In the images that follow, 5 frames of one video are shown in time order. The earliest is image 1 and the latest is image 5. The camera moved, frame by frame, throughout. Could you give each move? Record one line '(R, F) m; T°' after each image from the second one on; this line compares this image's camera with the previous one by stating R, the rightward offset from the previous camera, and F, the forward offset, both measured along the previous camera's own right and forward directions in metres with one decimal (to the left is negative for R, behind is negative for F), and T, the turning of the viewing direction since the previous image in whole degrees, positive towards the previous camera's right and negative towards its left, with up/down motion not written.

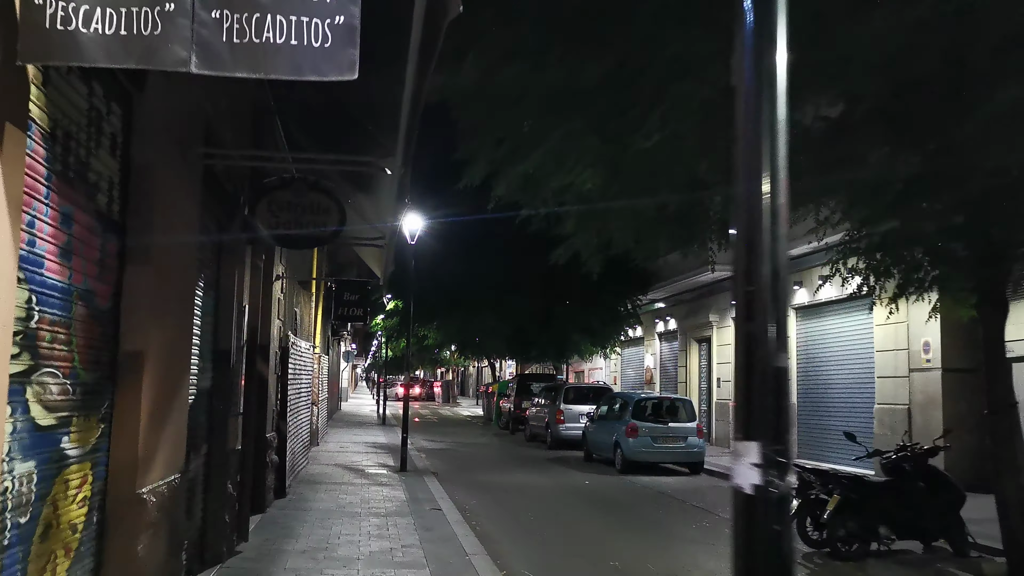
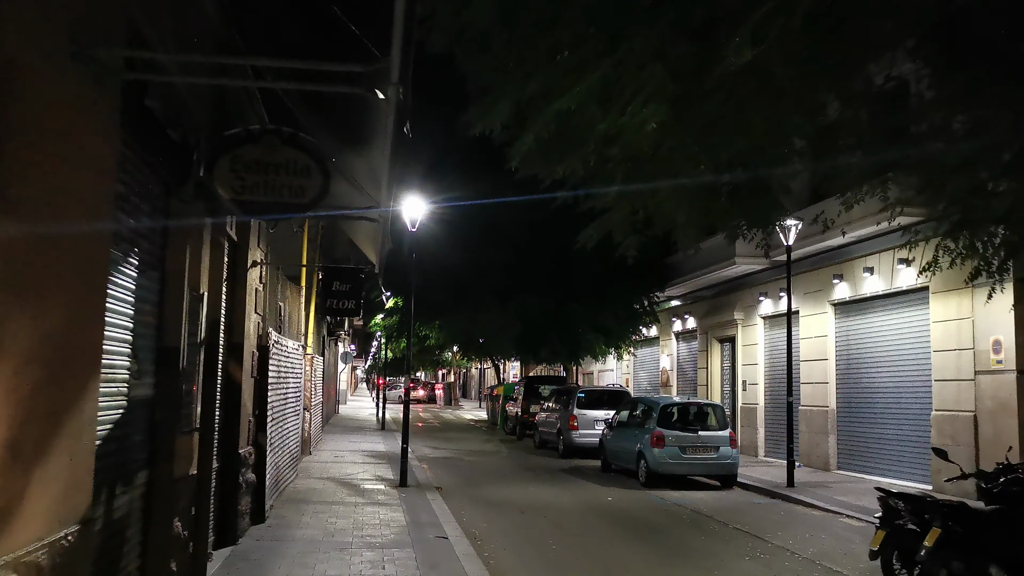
(-0.2, +1.6) m; 0°
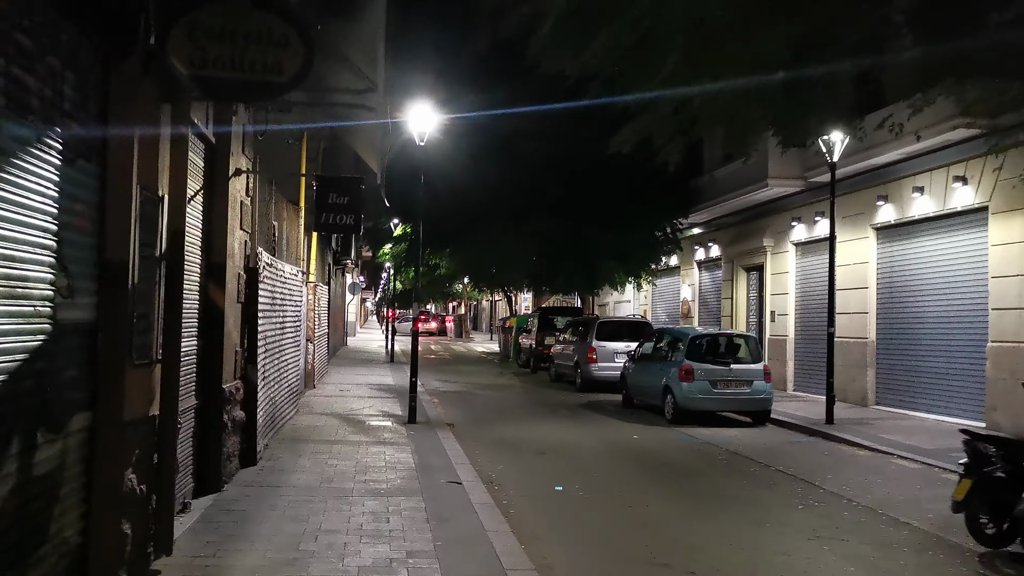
(-0.1, +1.1) m; -1°
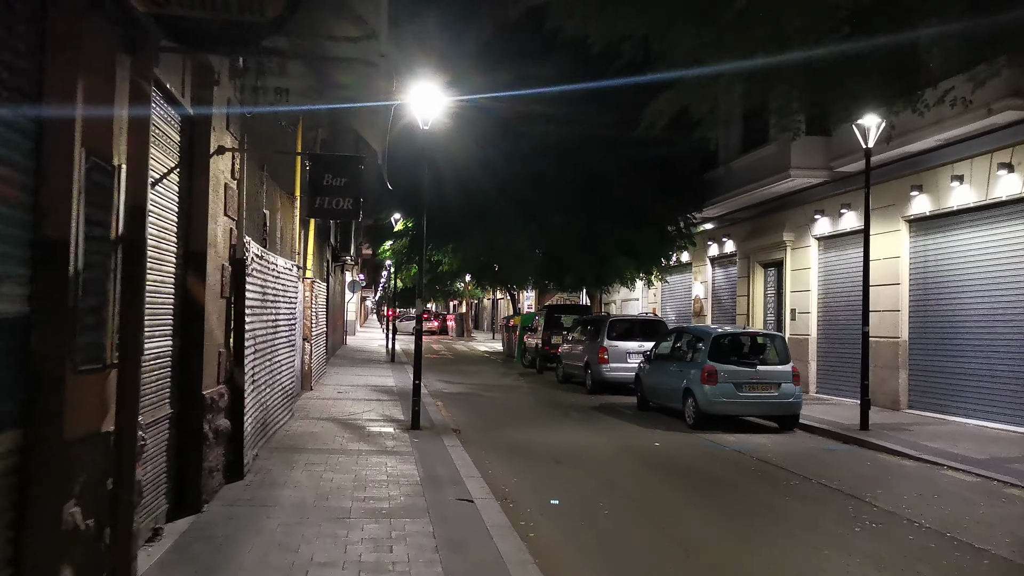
(-0.1, +0.9) m; 0°
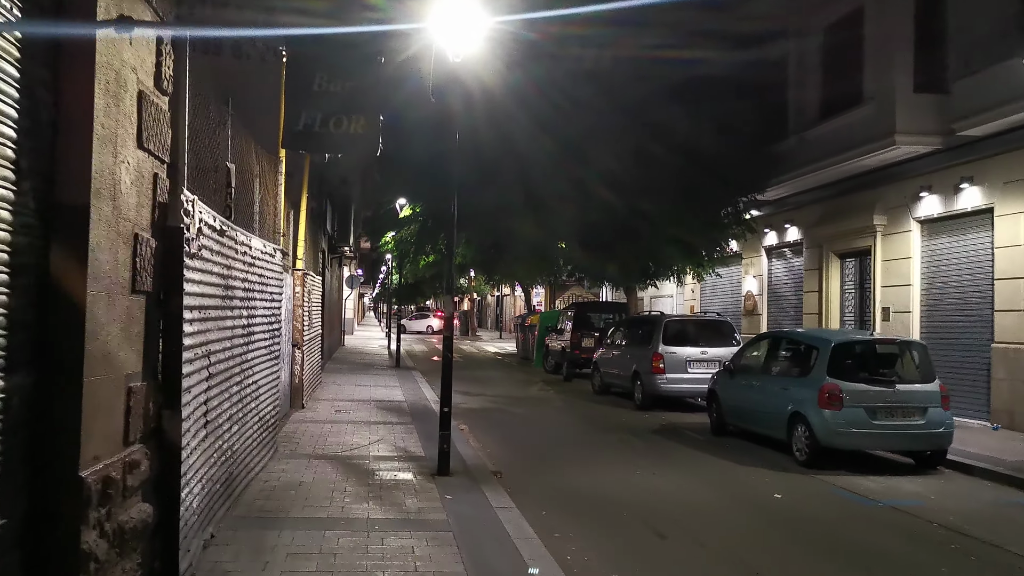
(-0.6, +3.0) m; 0°
